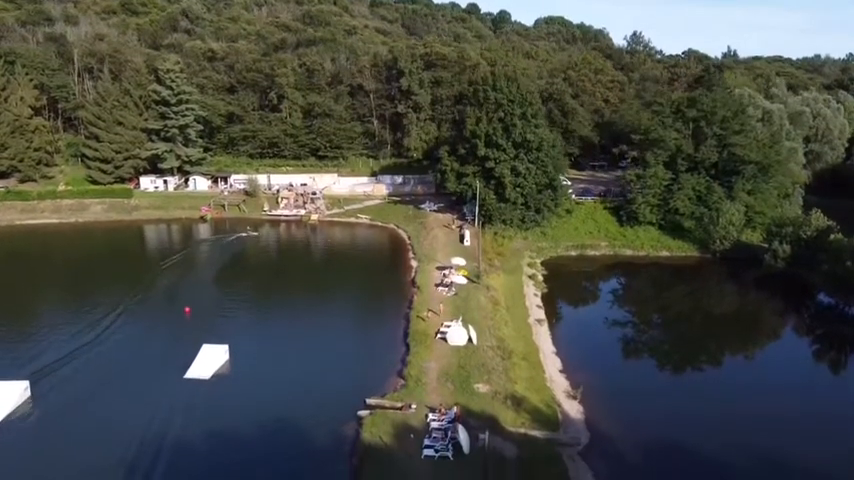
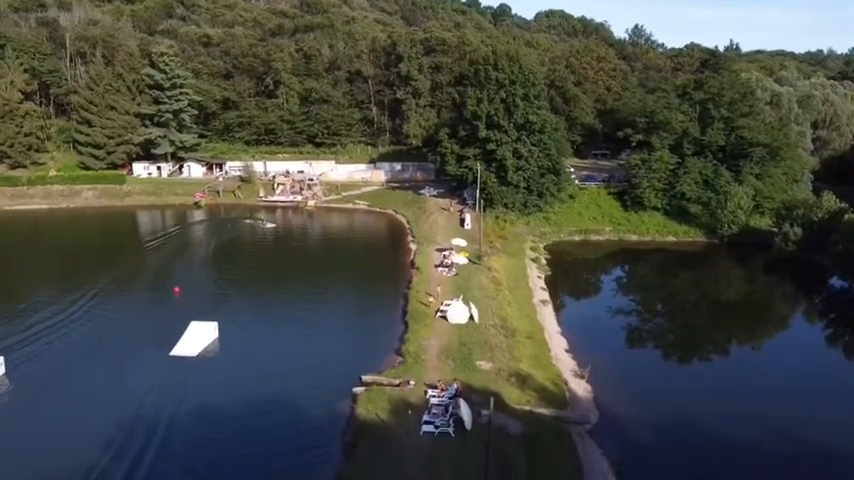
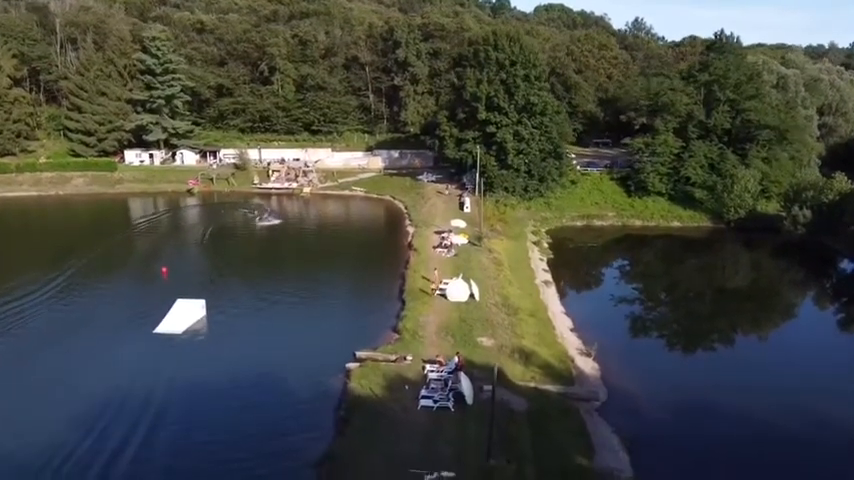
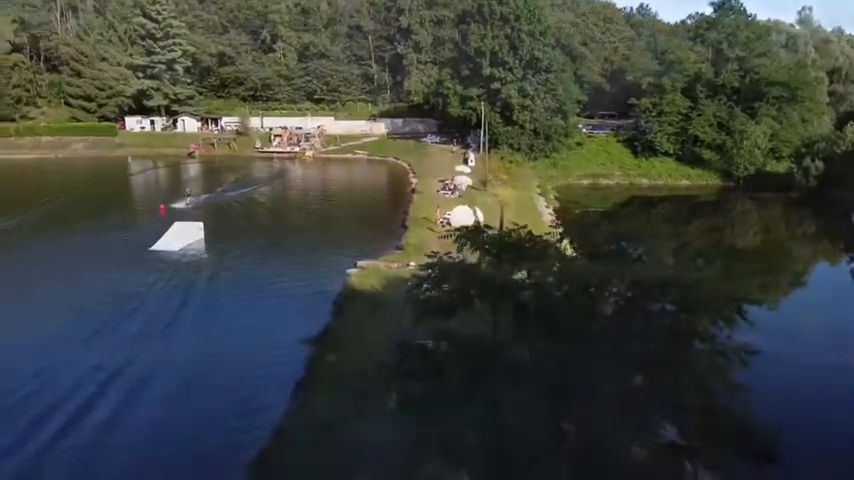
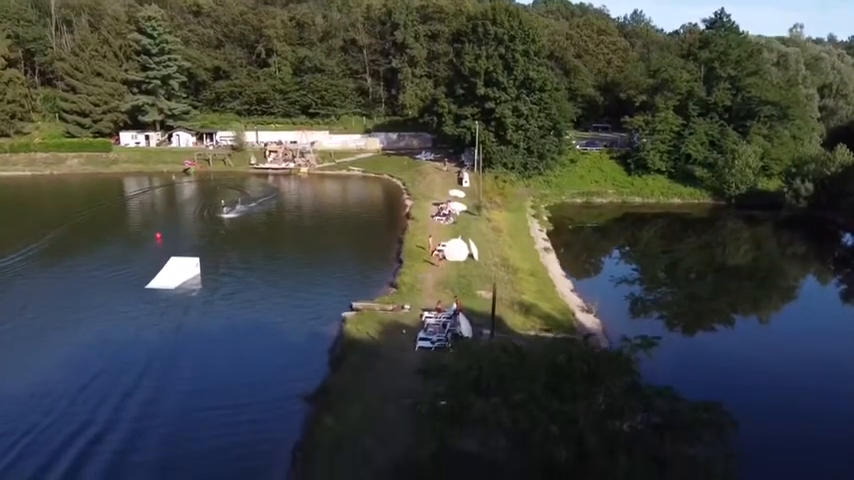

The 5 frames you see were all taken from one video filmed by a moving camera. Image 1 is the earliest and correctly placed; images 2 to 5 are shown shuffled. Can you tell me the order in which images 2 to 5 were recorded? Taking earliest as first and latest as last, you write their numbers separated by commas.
2, 3, 5, 4
